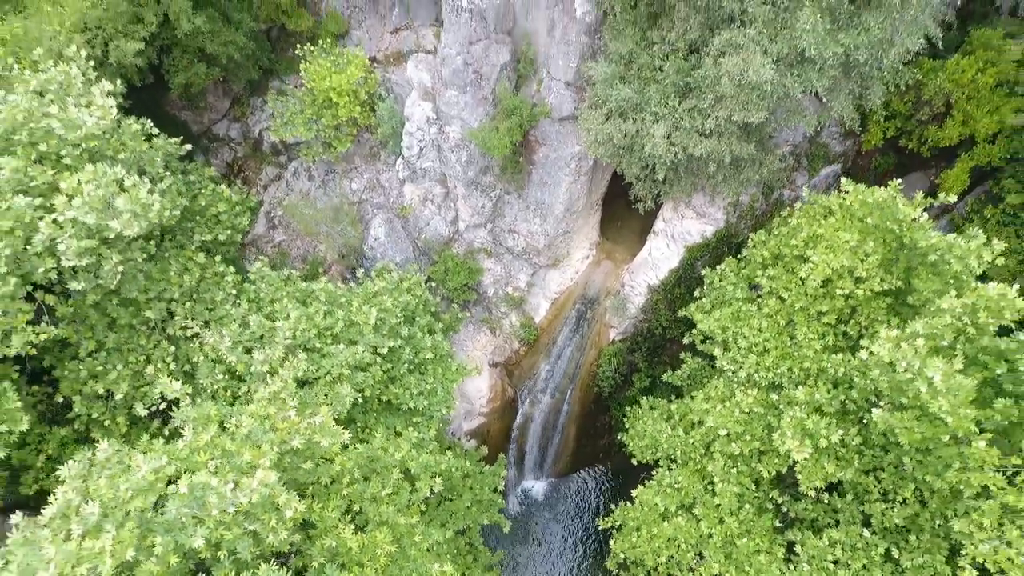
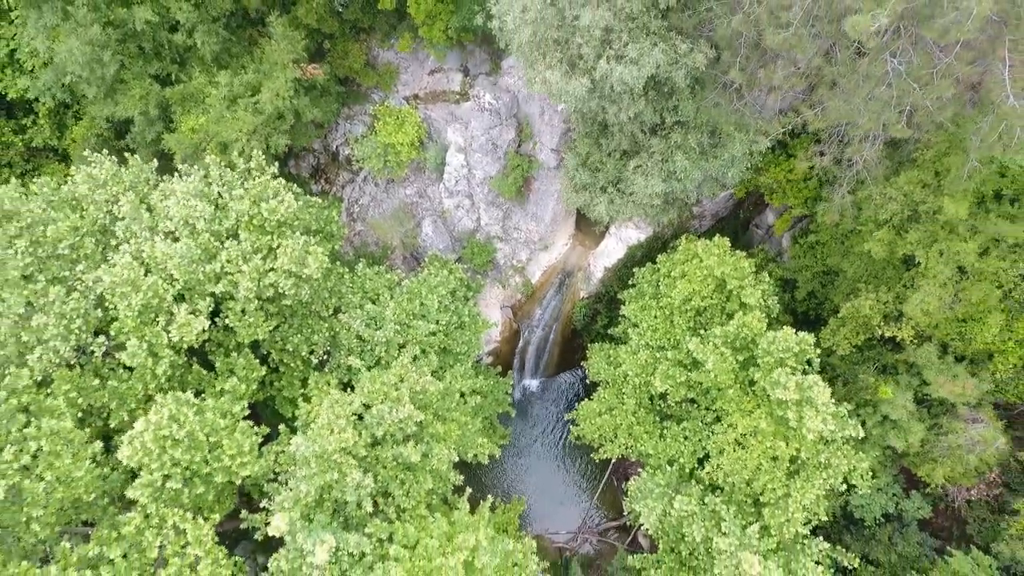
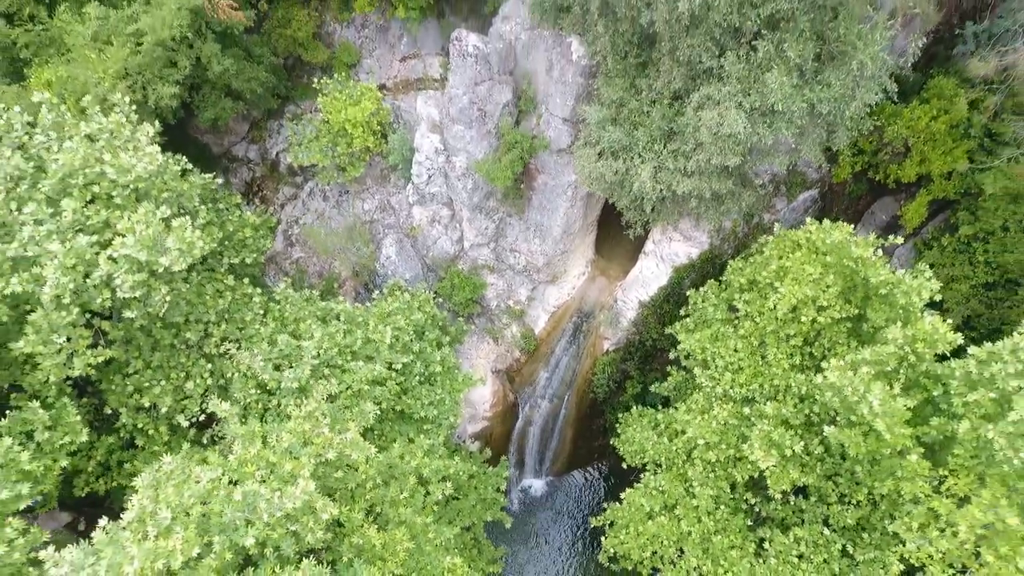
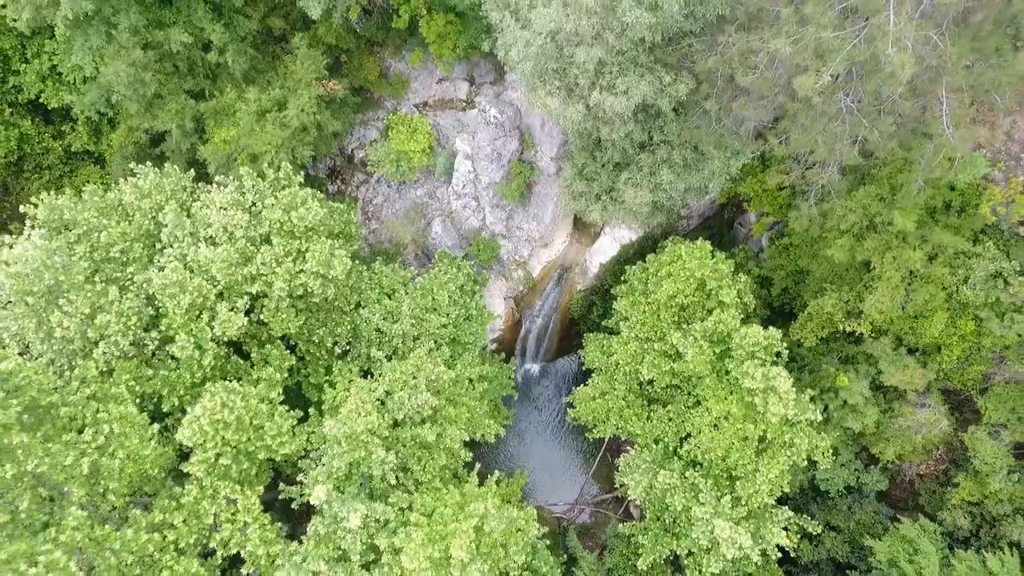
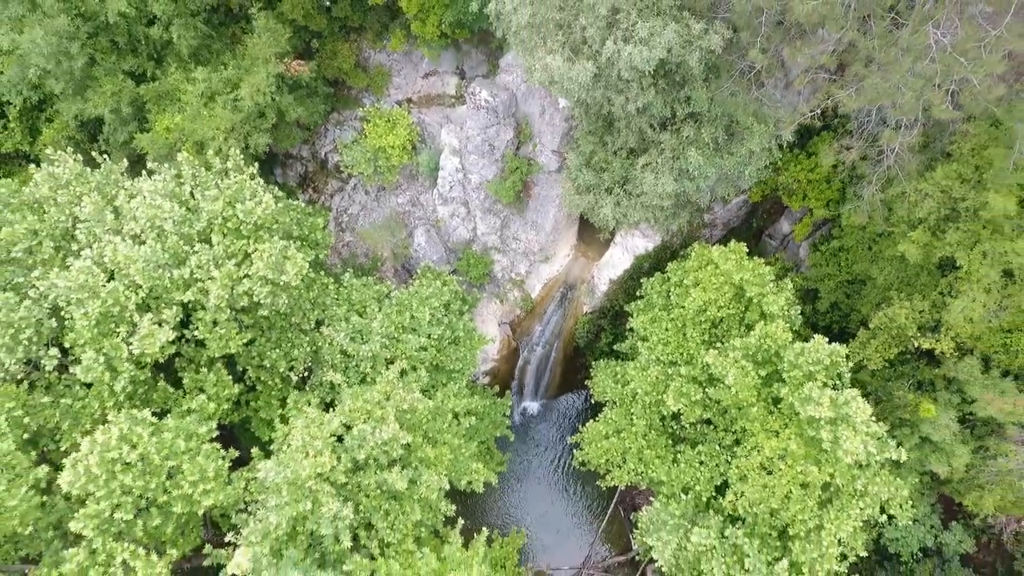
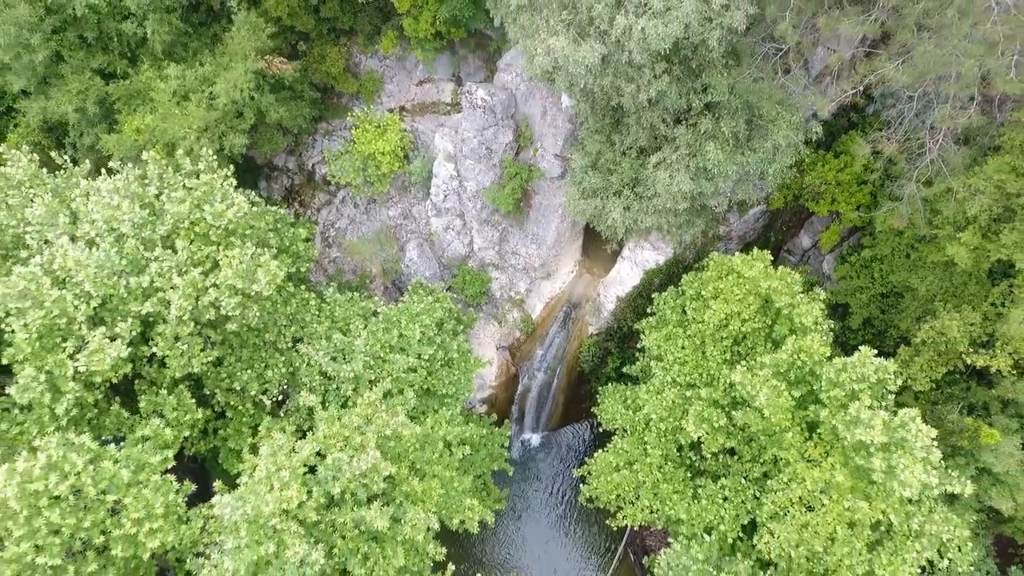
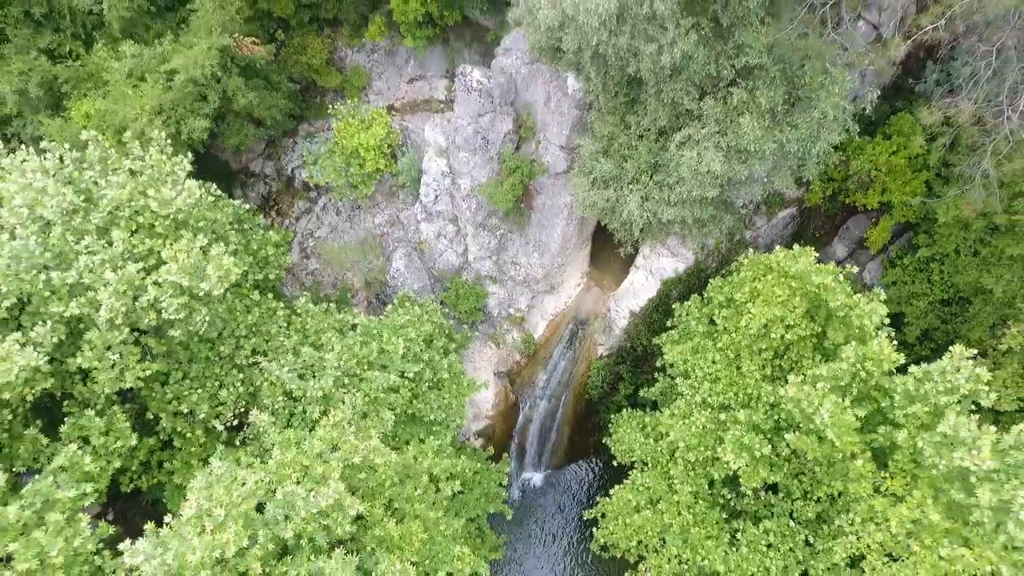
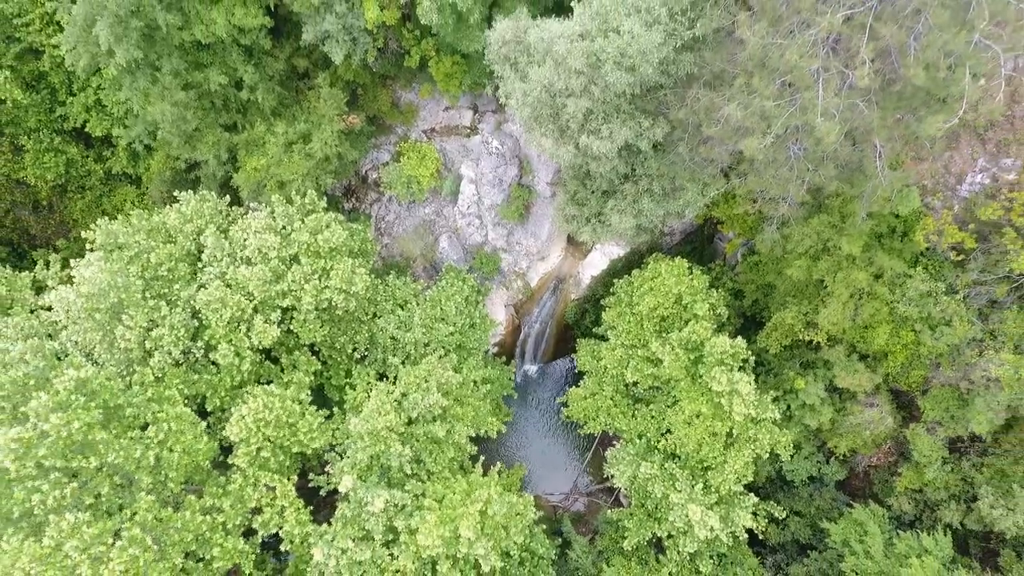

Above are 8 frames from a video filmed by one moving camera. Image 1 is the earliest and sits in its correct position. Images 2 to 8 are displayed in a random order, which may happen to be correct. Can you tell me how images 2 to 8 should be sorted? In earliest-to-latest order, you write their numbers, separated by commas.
3, 7, 6, 5, 2, 4, 8
